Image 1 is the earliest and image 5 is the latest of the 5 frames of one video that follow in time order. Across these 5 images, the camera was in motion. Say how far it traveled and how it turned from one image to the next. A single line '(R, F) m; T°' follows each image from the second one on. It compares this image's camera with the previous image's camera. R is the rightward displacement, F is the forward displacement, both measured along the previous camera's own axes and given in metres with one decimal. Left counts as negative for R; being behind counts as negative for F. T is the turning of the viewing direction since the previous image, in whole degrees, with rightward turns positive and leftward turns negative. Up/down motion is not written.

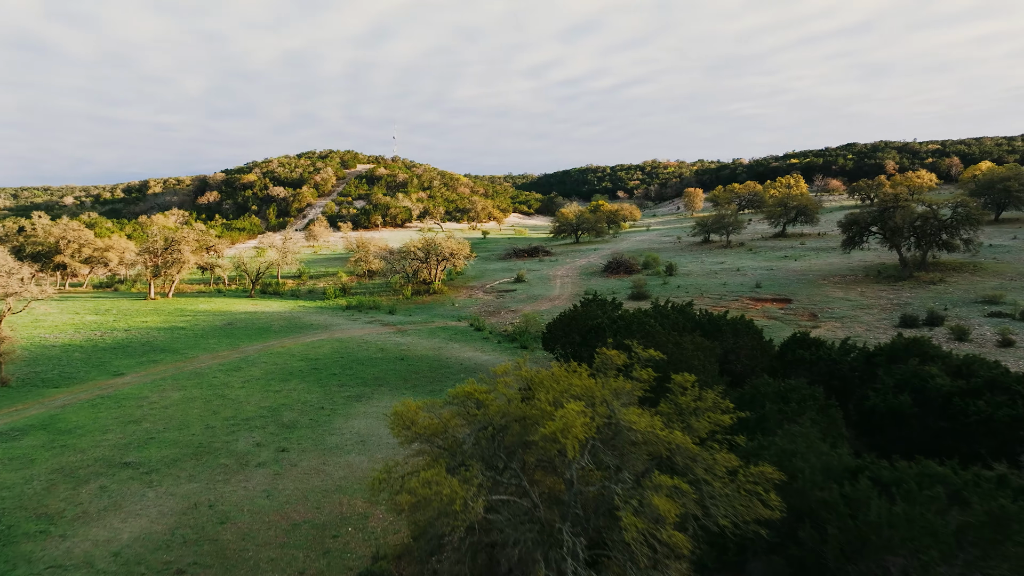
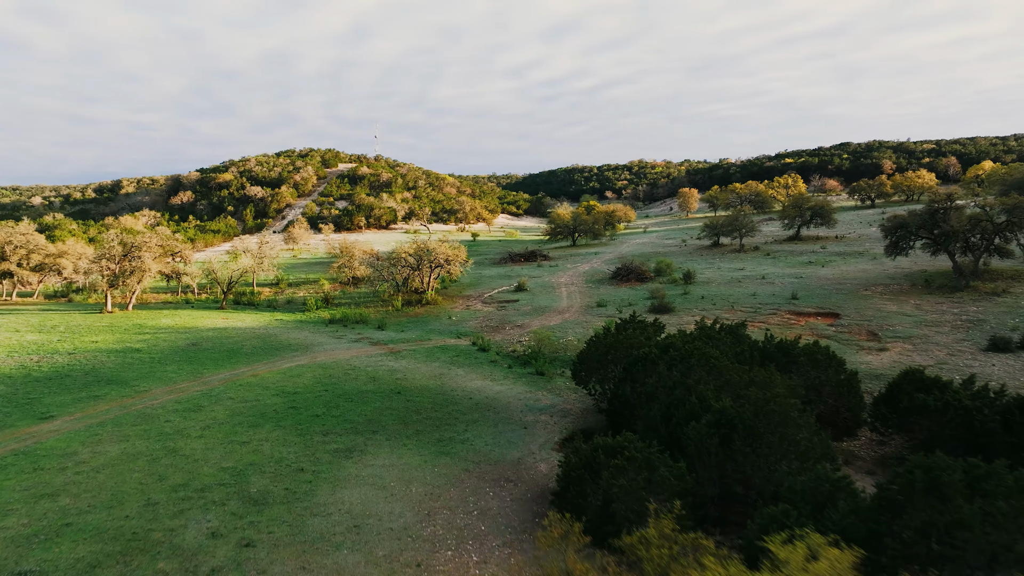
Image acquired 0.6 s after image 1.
(-0.7, +2.7) m; +1°
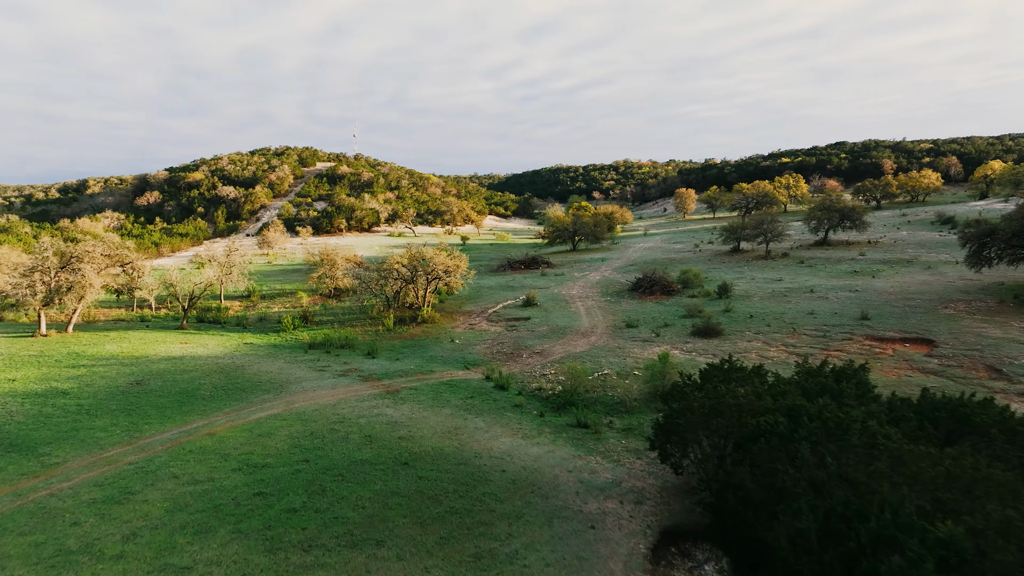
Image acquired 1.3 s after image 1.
(-0.9, +3.5) m; +2°
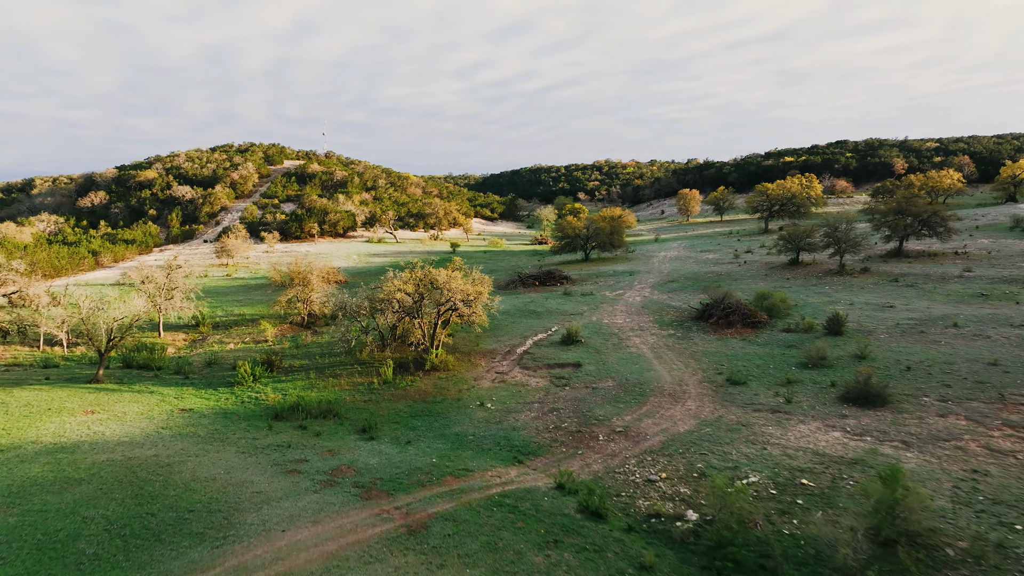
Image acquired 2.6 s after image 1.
(-1.6, +5.9) m; +2°
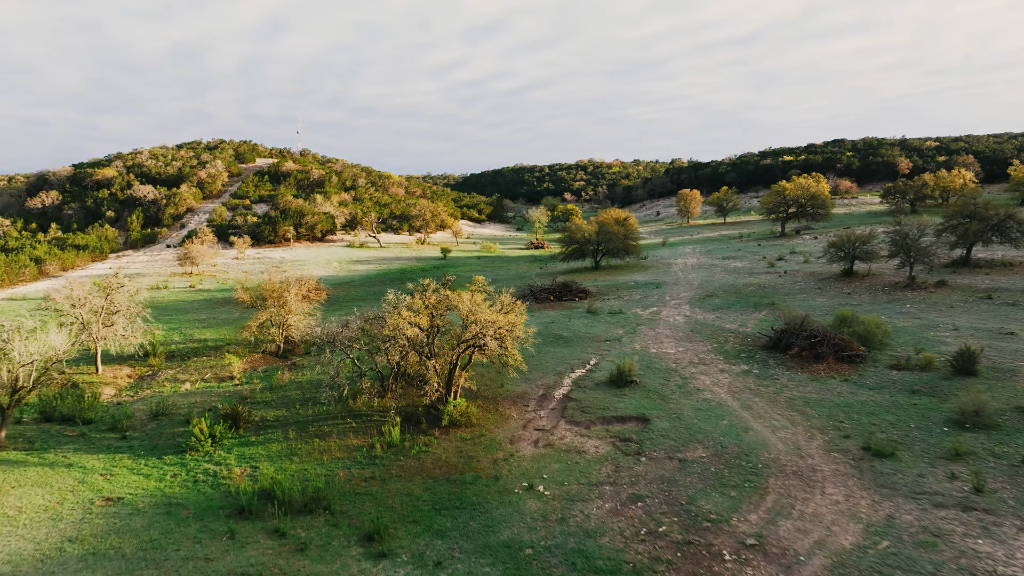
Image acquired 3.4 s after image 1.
(-1.1, +3.9) m; +2°
